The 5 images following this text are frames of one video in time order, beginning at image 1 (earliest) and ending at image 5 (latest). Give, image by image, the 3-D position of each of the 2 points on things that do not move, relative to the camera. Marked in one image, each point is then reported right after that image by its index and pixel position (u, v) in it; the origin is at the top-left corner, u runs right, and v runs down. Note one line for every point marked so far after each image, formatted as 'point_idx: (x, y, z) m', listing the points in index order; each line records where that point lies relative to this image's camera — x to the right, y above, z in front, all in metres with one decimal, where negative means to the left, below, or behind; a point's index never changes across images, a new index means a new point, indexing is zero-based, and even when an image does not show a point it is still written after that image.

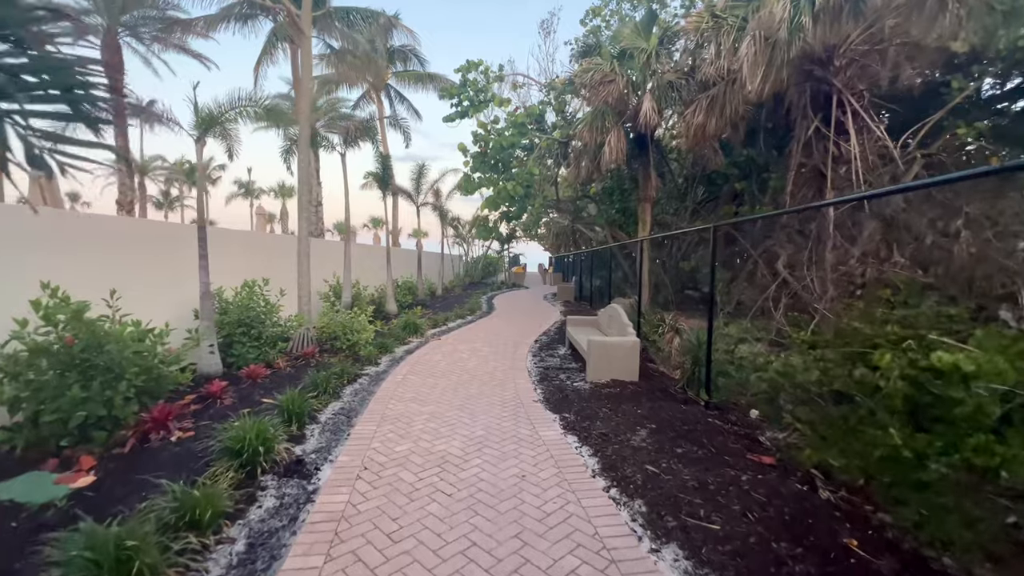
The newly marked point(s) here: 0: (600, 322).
0: (+1.4, -0.5, +6.8) m
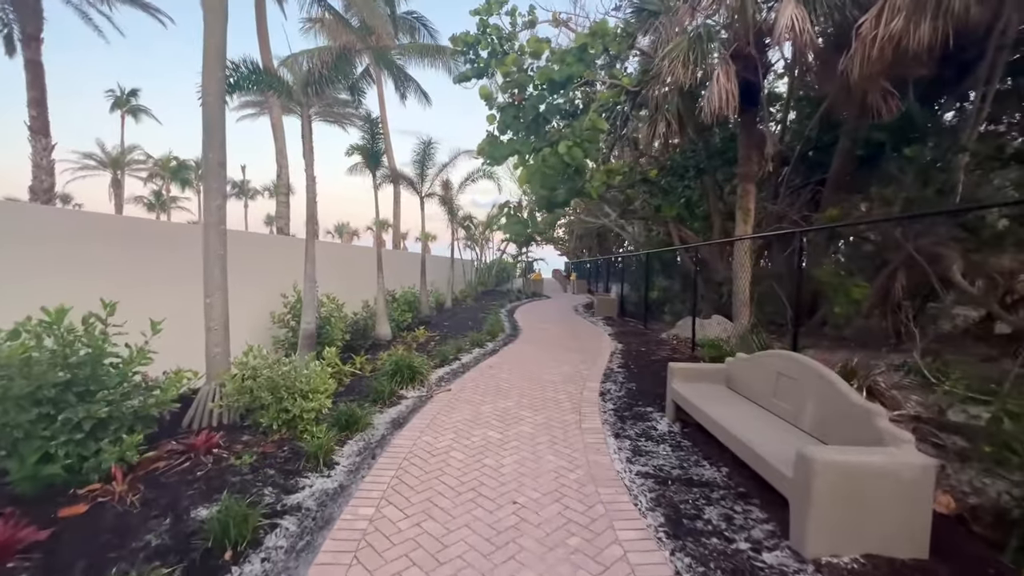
0: (+1.9, -0.8, +3.7) m
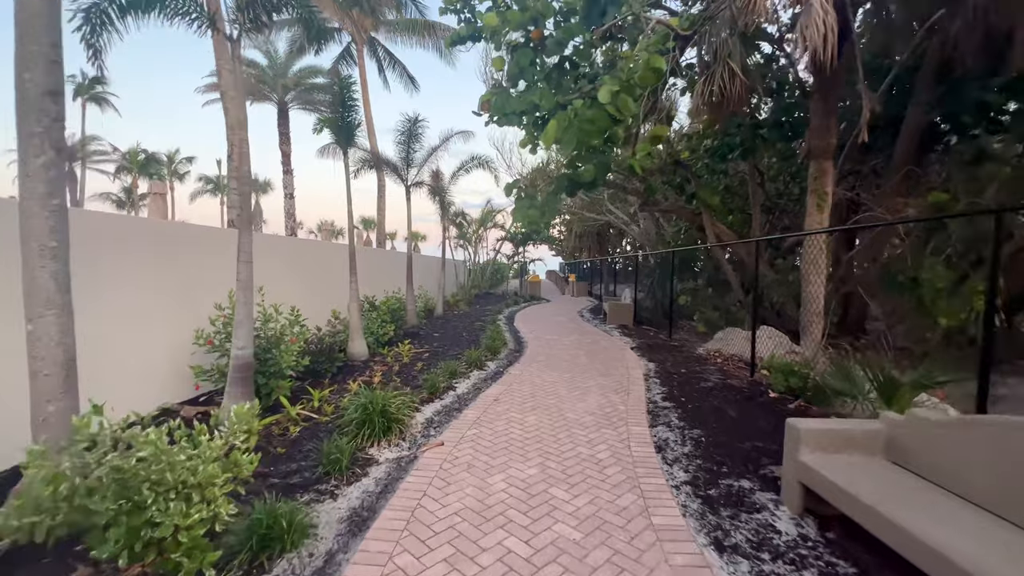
0: (+2.1, -0.8, +2.1) m
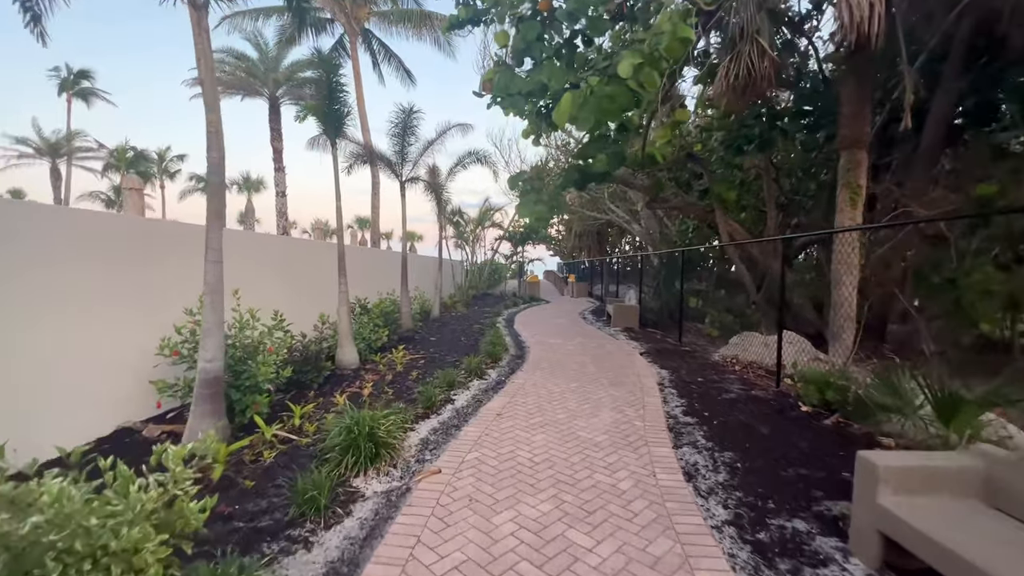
0: (+2.2, -0.9, +1.6) m
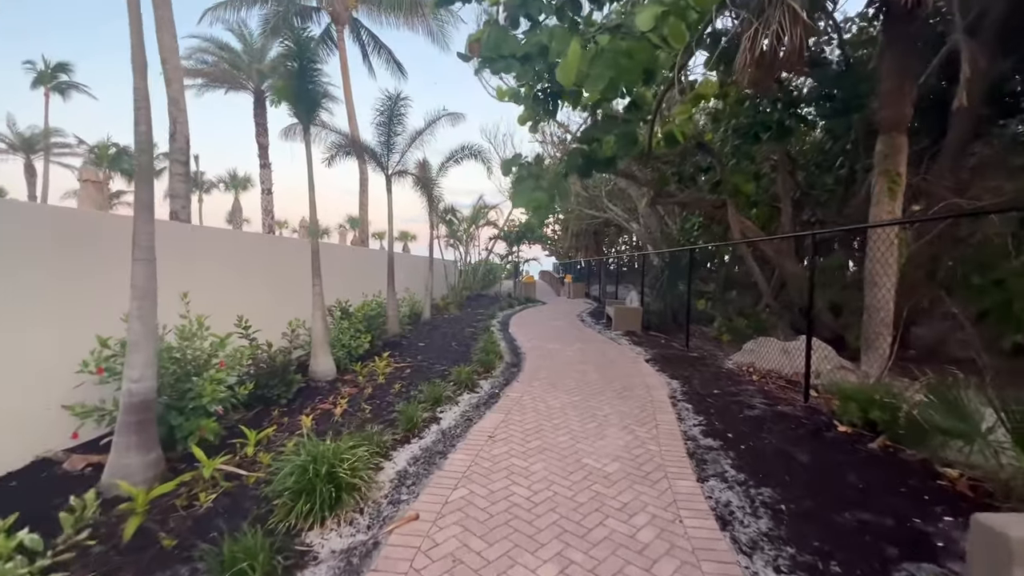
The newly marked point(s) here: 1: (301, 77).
0: (+2.2, -0.9, +1.1) m
1: (-2.7, +2.6, +6.0) m
